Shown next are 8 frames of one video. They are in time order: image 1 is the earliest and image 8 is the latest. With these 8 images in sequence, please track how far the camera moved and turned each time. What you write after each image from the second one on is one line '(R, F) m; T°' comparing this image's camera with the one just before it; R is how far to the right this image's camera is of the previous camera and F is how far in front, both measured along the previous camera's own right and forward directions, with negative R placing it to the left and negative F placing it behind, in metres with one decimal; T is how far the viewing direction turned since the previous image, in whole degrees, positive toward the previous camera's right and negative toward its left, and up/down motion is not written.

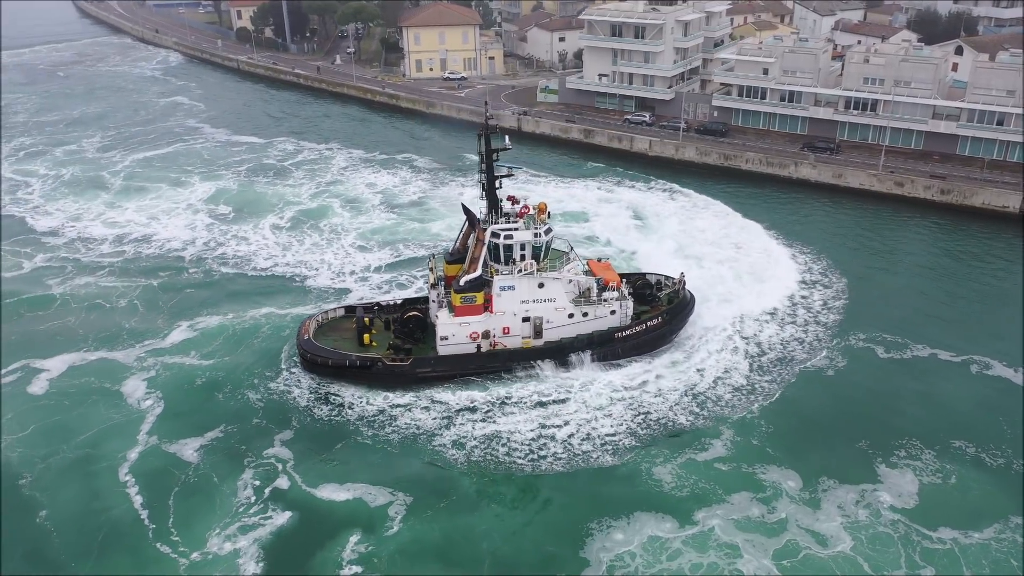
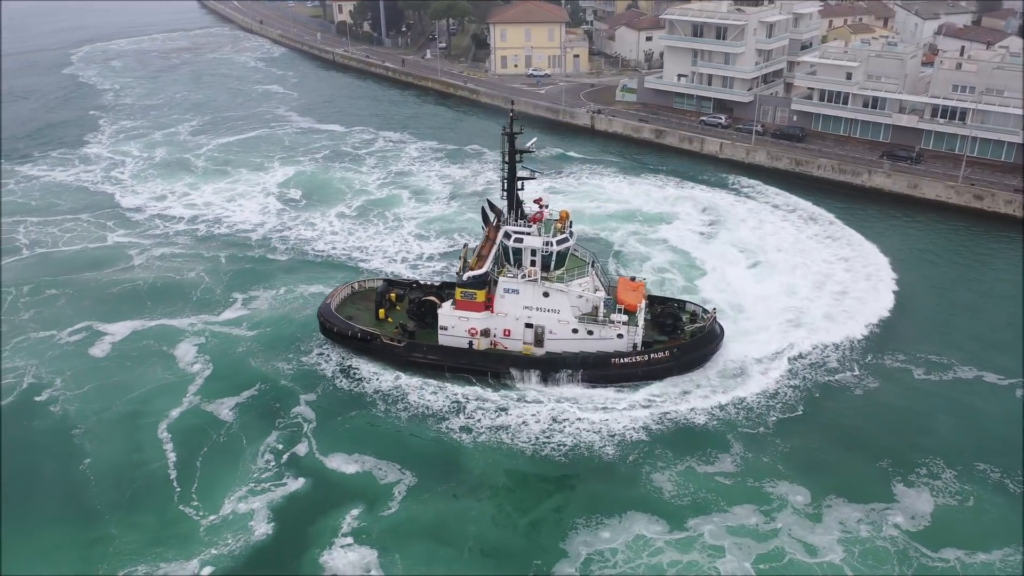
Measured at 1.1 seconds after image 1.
(+1.5, -0.3) m; -7°
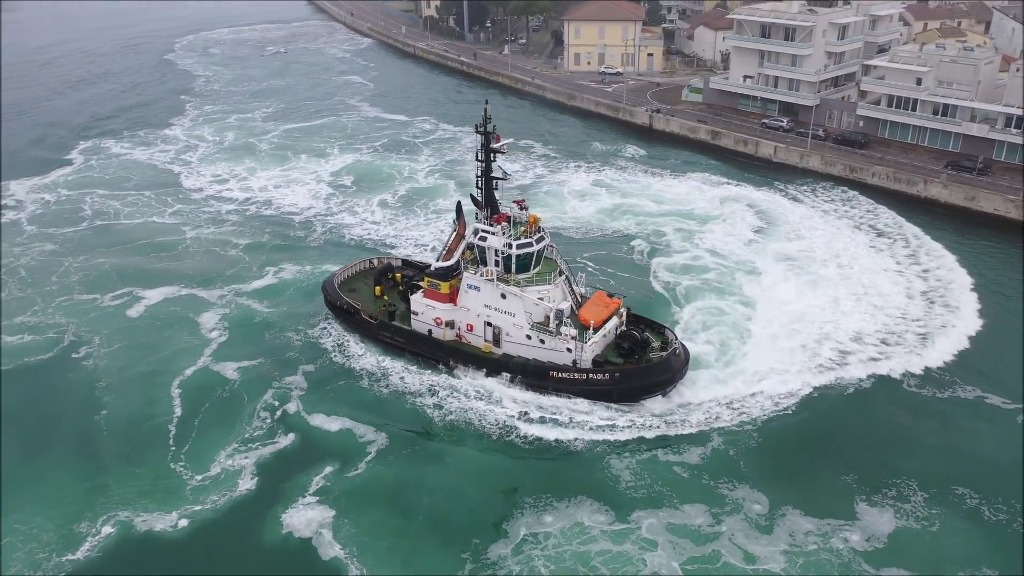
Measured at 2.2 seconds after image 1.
(+2.3, -0.3) m; -7°
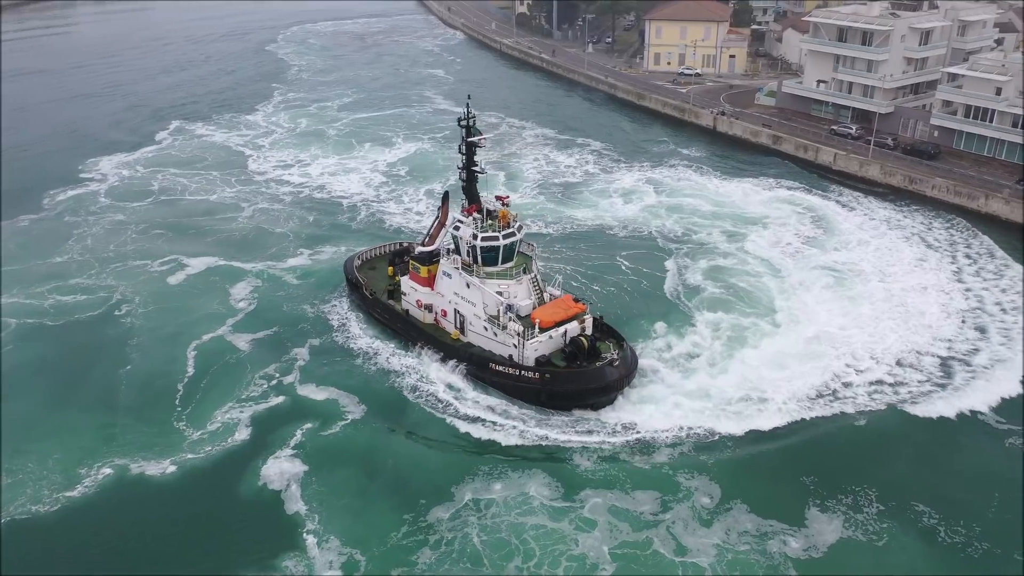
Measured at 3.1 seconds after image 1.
(+2.5, -0.4) m; -7°
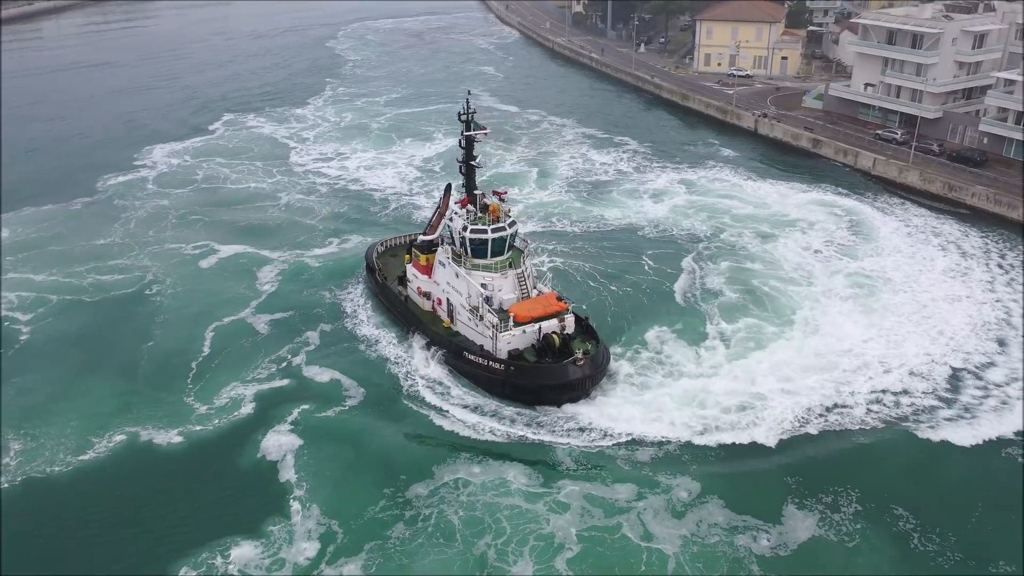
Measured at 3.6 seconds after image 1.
(+1.3, -0.4) m; -4°
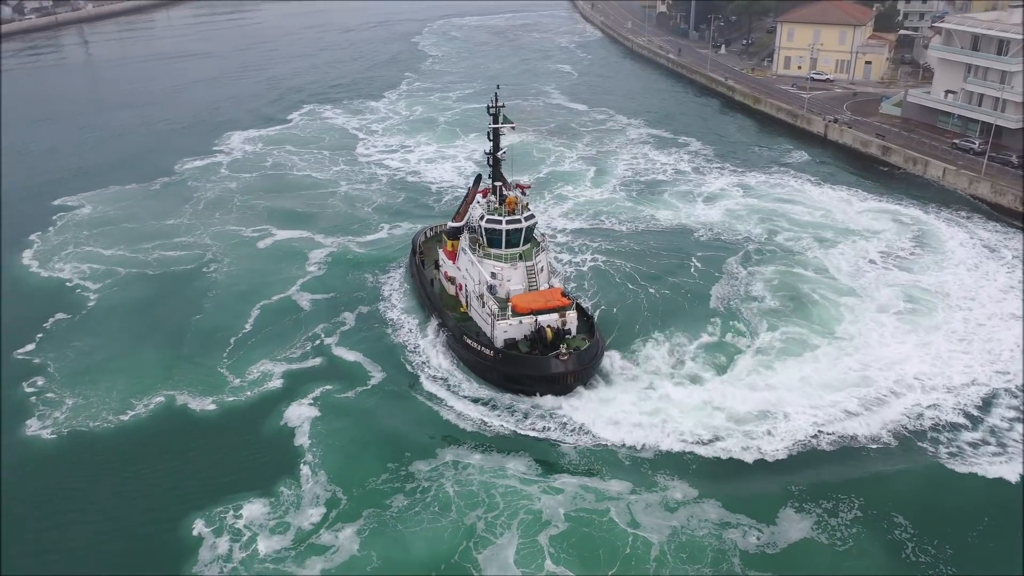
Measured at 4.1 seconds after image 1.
(+1.4, -0.4) m; -6°
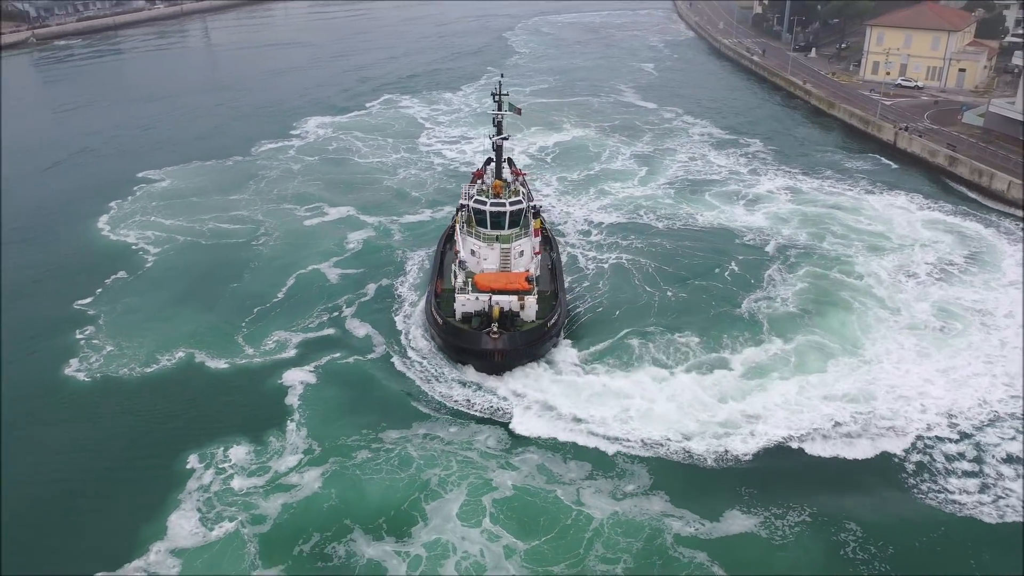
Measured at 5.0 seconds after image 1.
(+2.4, -0.8) m; -7°
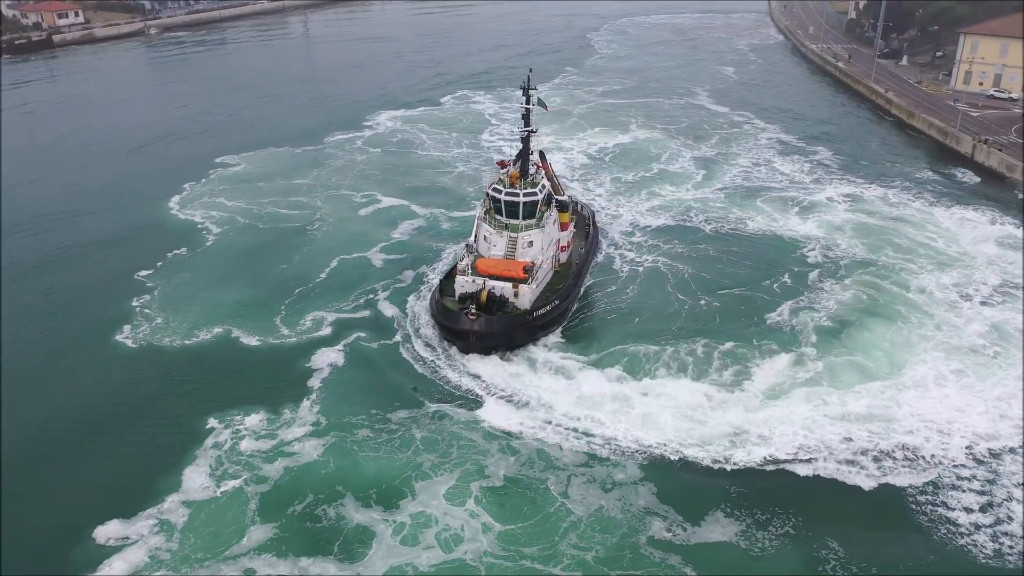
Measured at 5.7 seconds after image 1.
(+1.6, -0.5) m; -6°
